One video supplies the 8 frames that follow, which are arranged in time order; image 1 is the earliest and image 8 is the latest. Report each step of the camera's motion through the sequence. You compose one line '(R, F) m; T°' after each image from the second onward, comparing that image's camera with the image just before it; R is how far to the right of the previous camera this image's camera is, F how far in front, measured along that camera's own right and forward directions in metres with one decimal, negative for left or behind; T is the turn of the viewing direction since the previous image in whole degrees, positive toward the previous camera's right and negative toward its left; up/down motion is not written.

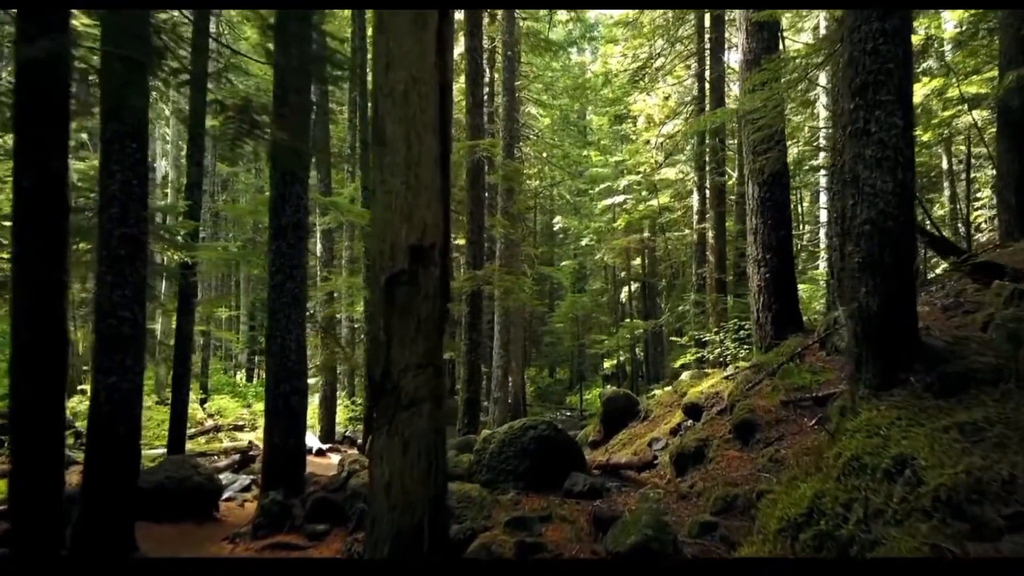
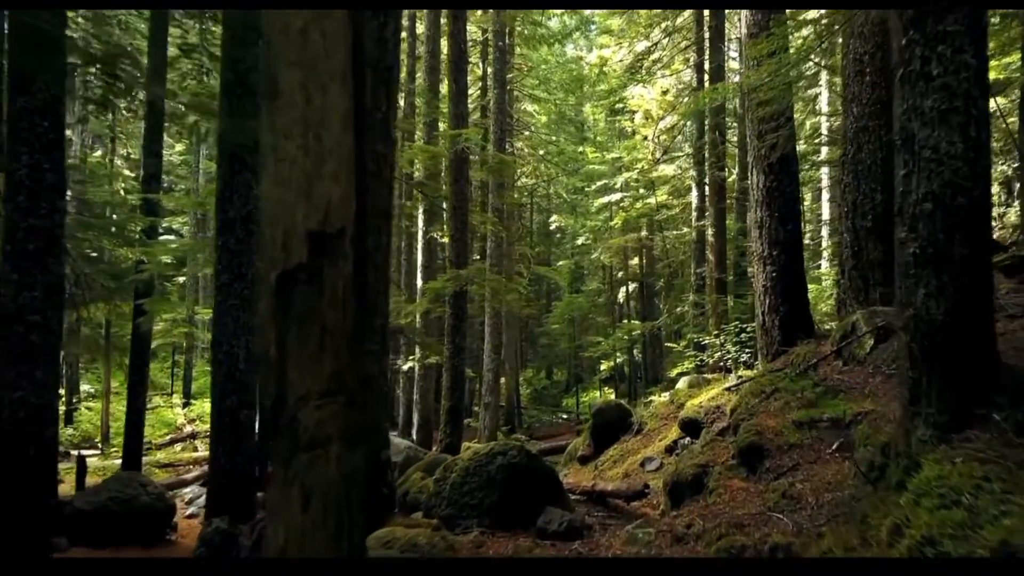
(+0.2, +0.8) m; 0°
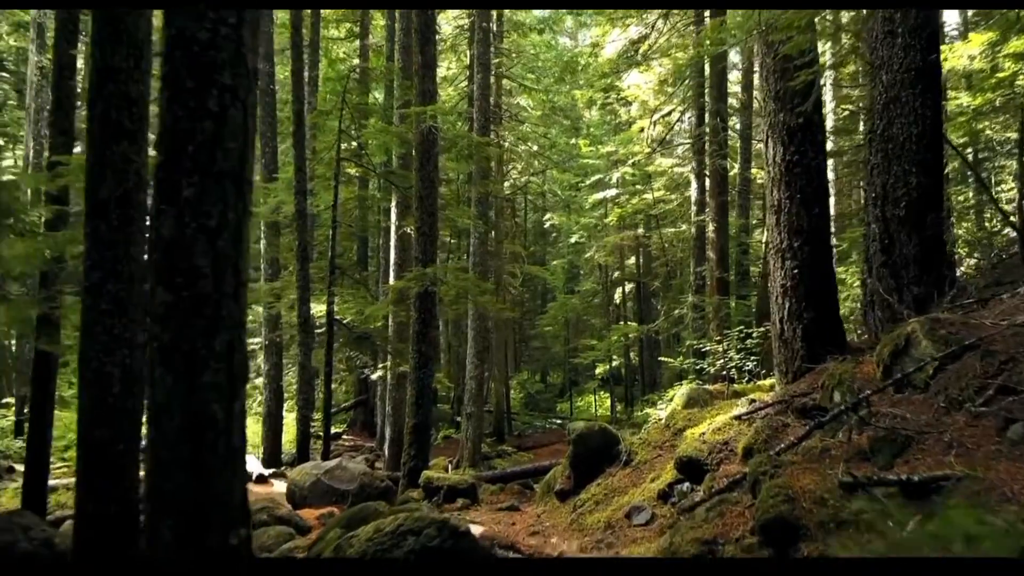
(+0.4, +1.4) m; 0°
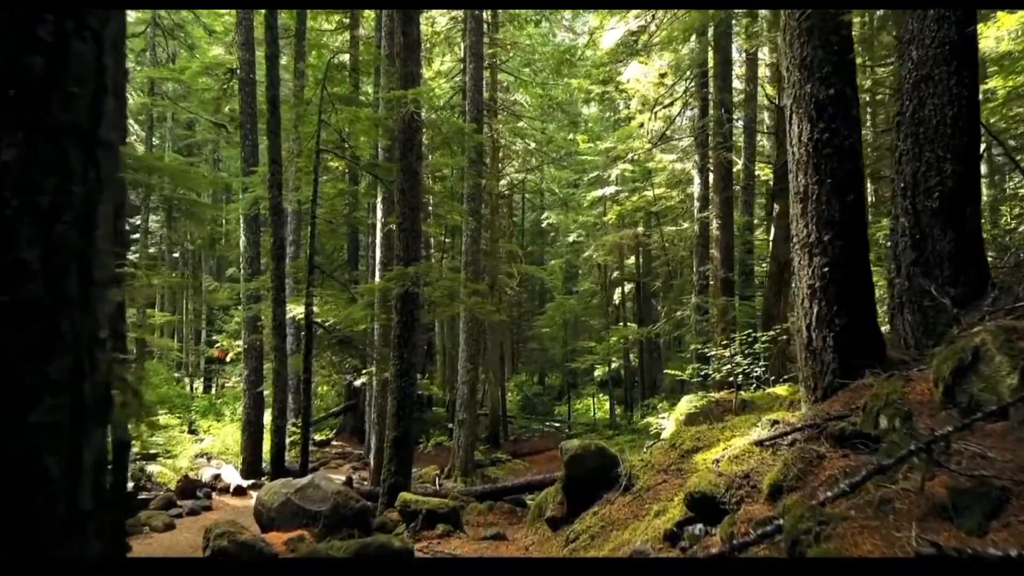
(+0.1, +0.8) m; 0°
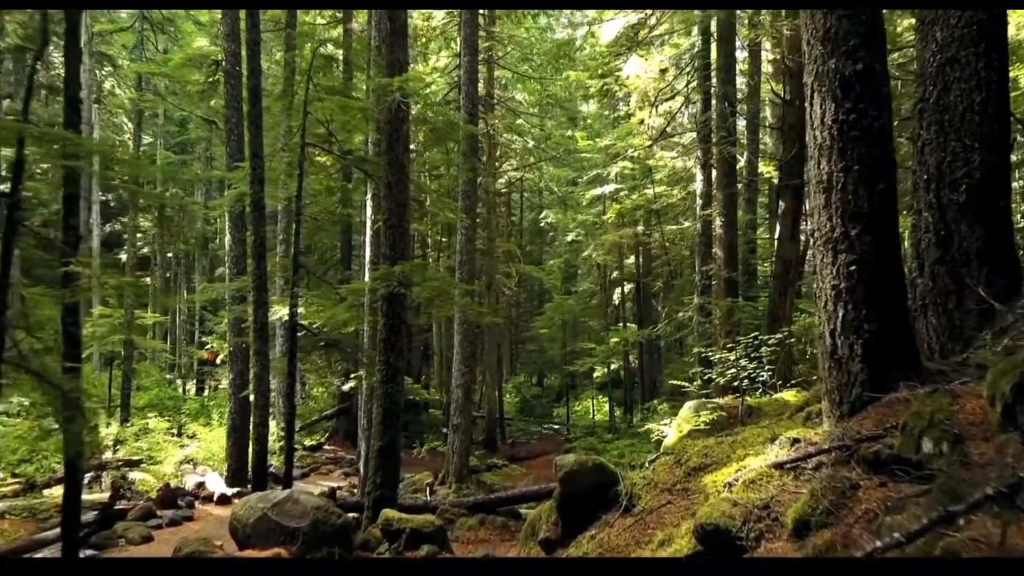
(+0.1, +0.5) m; 0°
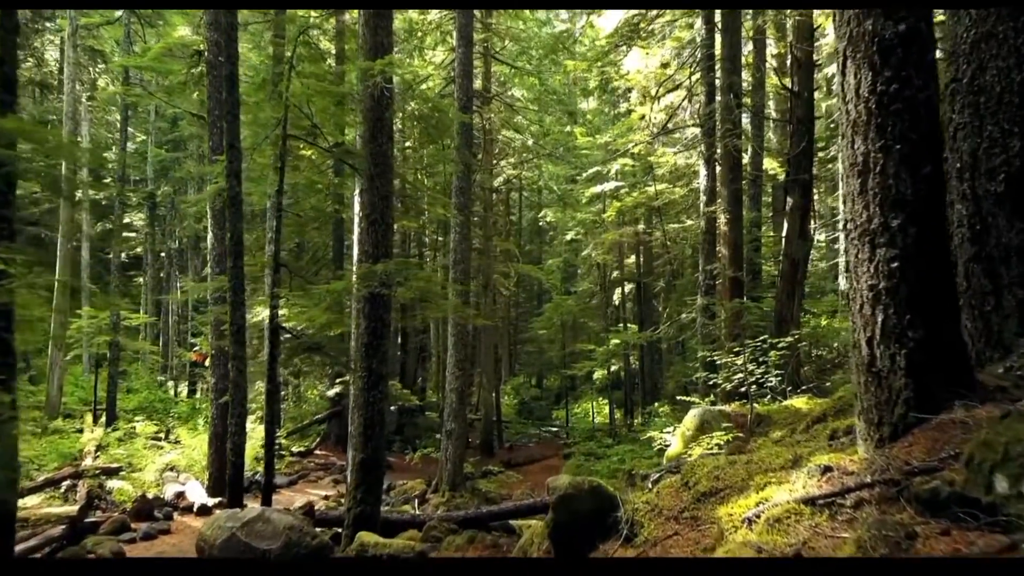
(+0.1, +0.6) m; 0°
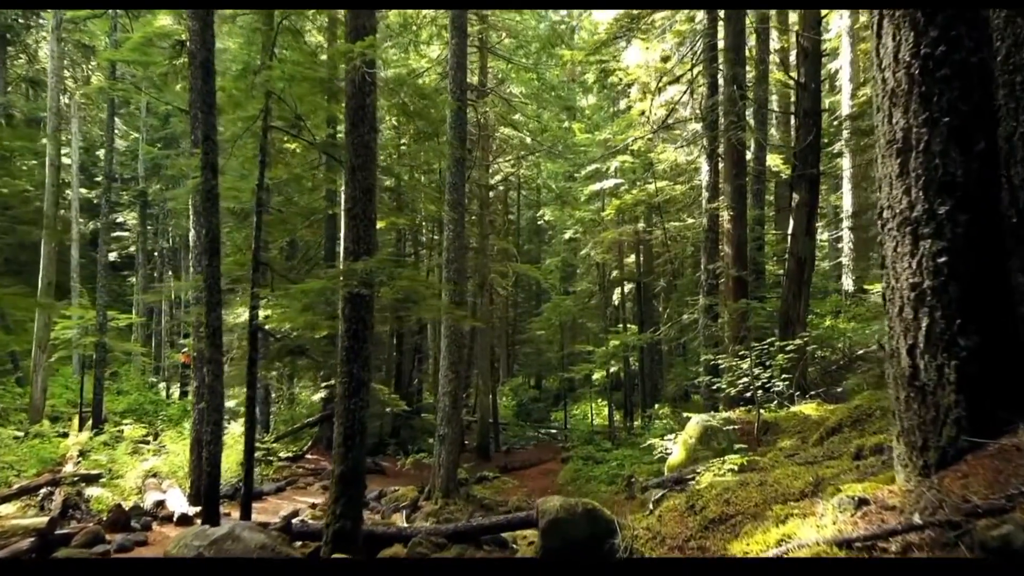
(+0.1, +0.5) m; 0°
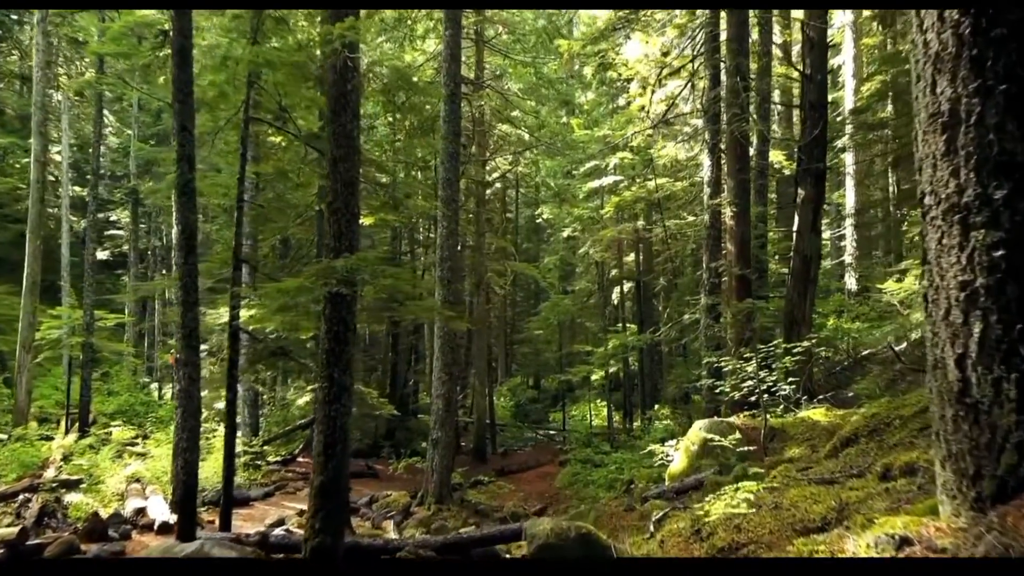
(+0.1, +0.5) m; 0°
